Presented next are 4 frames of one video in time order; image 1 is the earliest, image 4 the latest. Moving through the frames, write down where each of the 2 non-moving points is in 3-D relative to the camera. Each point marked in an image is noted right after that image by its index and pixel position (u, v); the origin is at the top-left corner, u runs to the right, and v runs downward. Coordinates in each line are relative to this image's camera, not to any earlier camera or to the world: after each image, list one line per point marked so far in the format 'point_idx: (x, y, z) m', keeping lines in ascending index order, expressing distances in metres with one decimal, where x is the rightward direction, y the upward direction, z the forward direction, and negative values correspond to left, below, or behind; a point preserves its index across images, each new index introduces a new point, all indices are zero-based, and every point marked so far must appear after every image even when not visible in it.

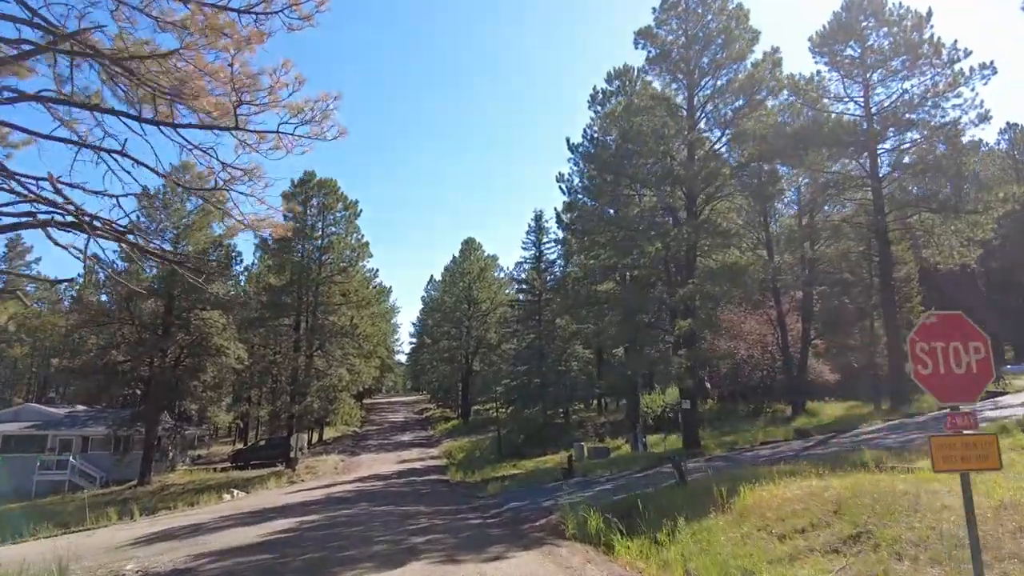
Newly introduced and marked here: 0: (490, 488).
0: (-0.6, -6.1, +18.8) m
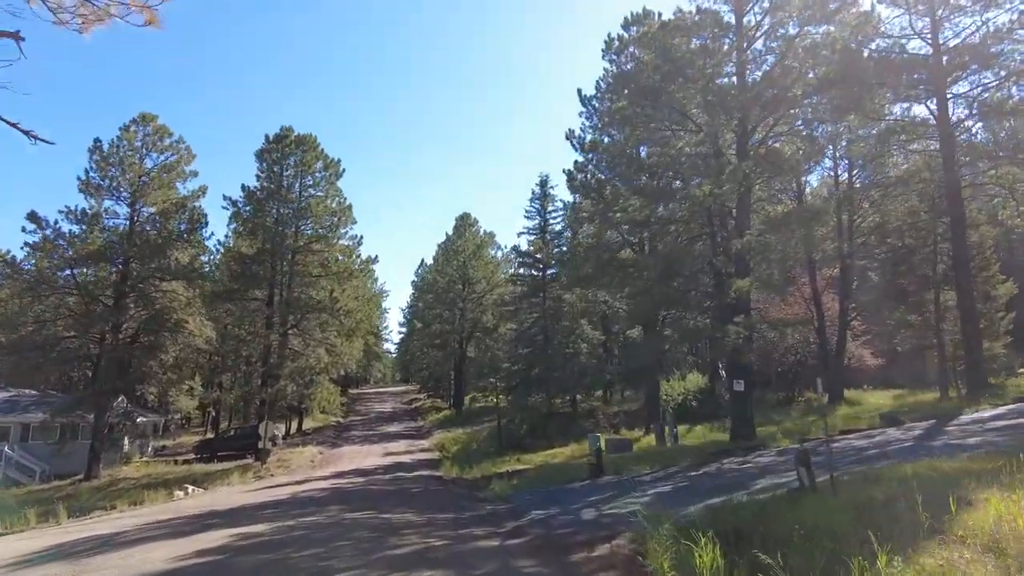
0: (-0.4, -4.9, +15.1) m
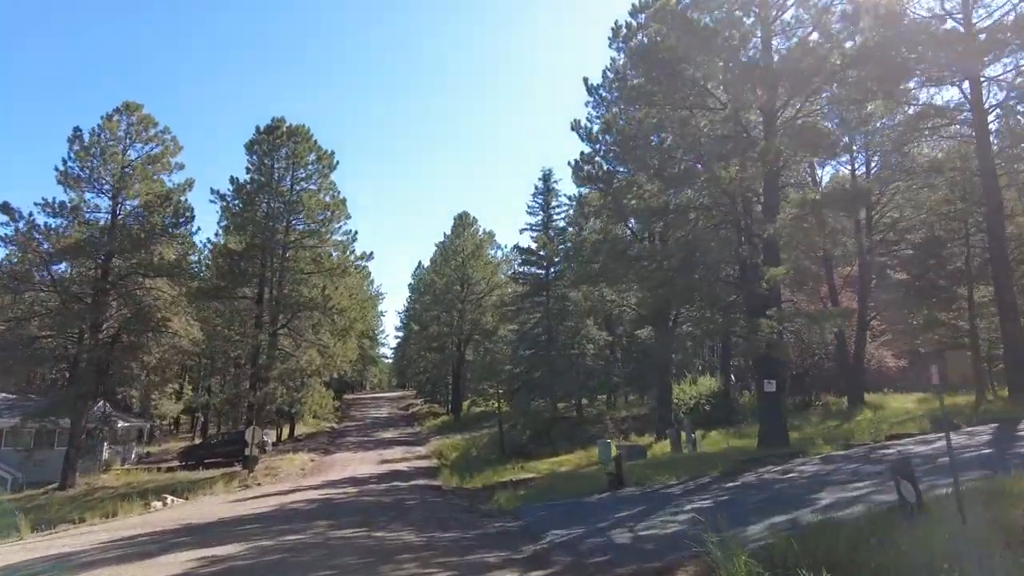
0: (-0.2, -4.7, +13.6) m
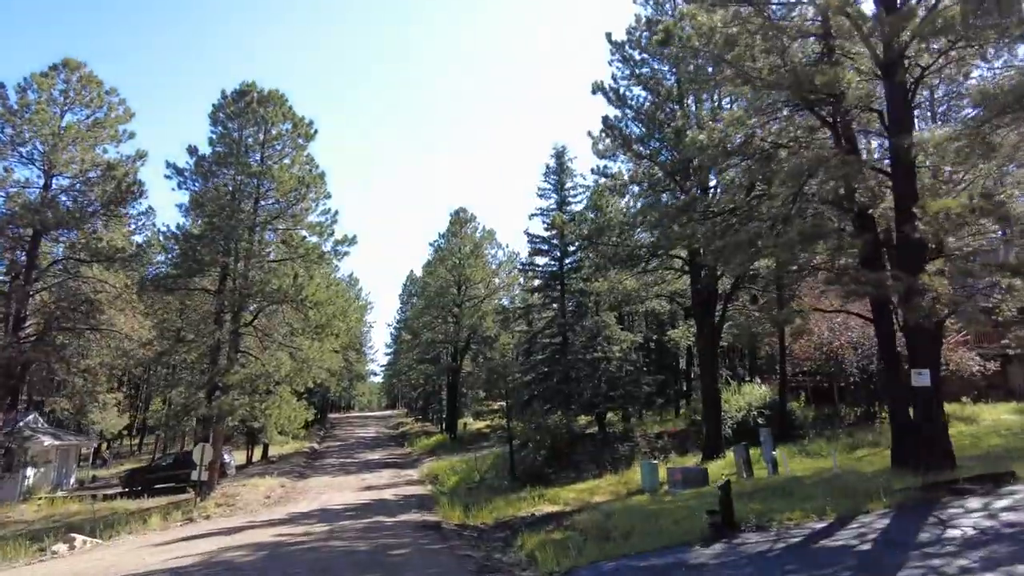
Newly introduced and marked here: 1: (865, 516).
0: (+0.4, -3.8, +9.0) m
1: (+4.2, -2.8, +7.5) m
